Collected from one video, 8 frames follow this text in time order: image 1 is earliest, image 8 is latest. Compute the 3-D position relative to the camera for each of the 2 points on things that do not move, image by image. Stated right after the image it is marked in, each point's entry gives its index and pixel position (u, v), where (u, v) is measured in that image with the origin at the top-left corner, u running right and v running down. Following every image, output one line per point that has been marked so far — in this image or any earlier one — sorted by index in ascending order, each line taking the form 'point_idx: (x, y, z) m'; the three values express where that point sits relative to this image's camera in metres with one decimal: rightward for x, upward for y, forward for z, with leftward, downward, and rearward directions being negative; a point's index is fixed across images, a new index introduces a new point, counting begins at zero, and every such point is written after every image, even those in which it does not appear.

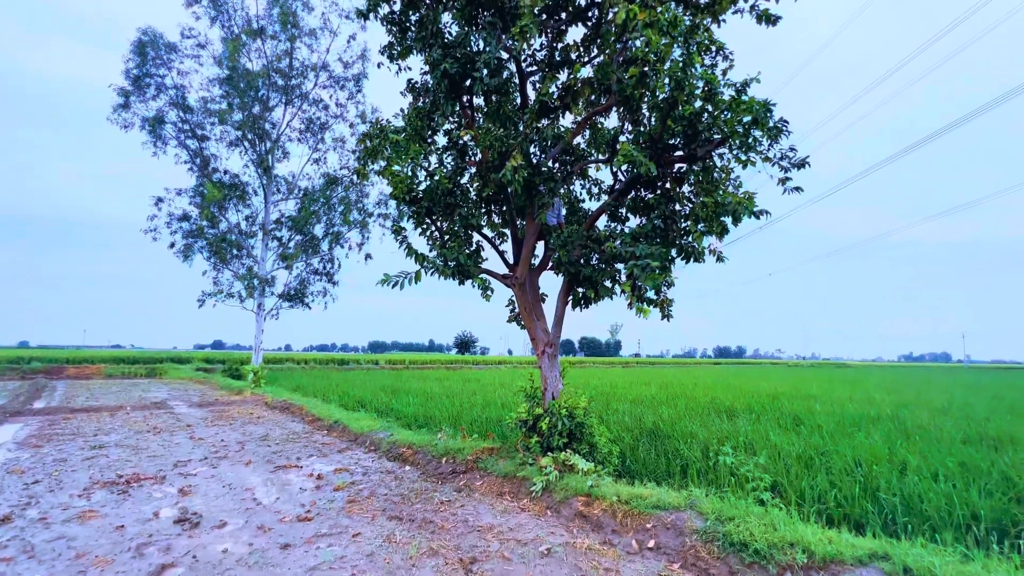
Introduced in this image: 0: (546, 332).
0: (+0.4, -0.5, +5.2) m
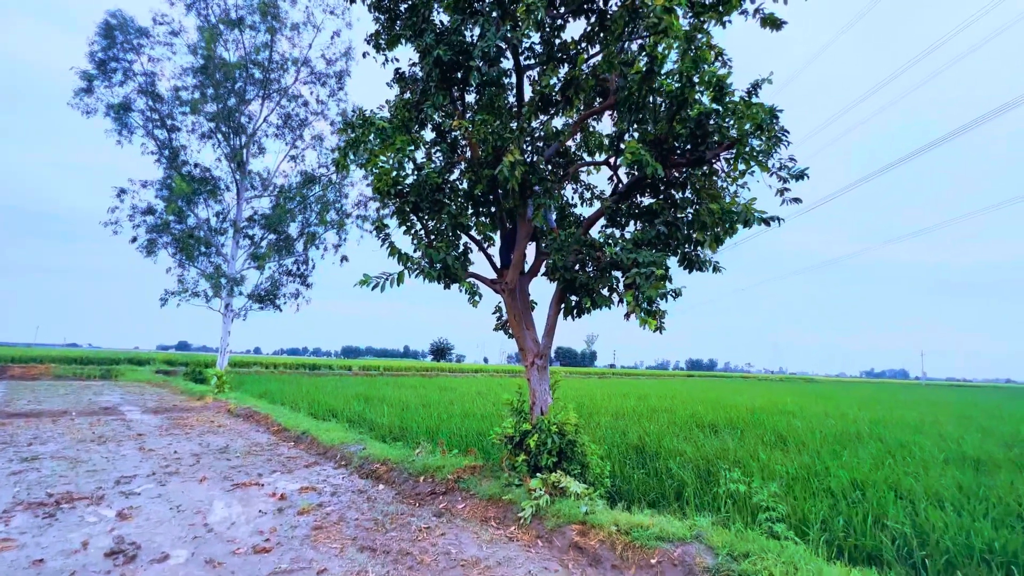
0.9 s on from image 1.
0: (+0.3, -0.6, +4.9) m
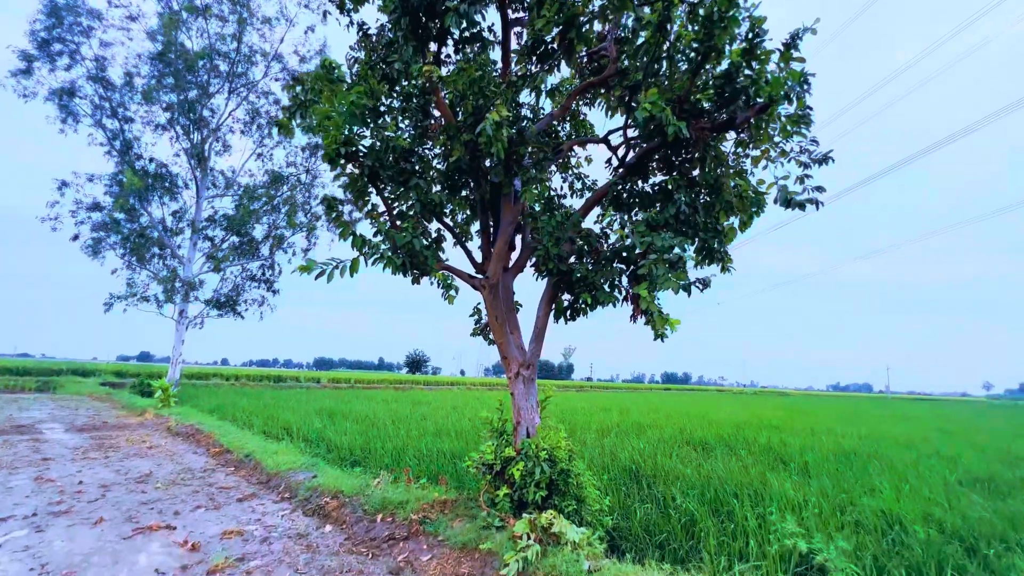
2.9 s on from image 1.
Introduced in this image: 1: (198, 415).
0: (+0.1, -0.6, +4.1) m
1: (-7.3, -3.0, +10.5) m
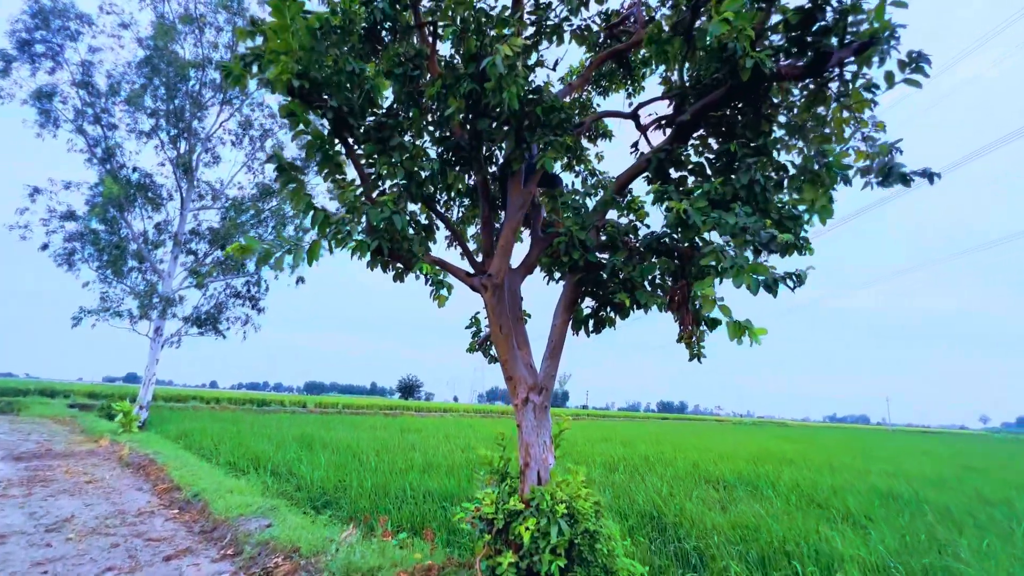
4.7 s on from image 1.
0: (+0.1, -0.6, +3.2) m
1: (-7.3, -3.2, +9.4) m
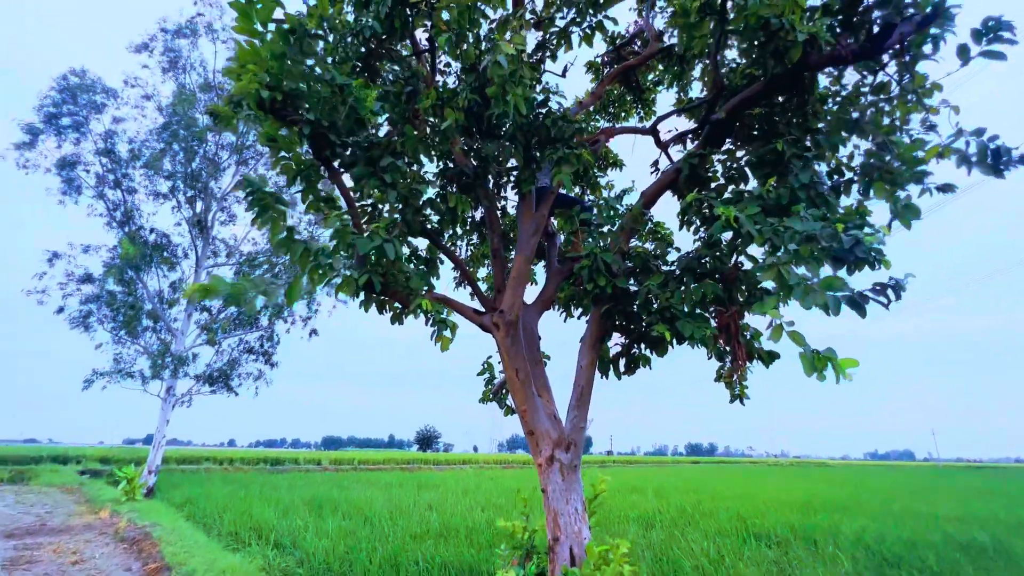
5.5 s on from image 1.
0: (+0.3, -0.8, +2.7) m
1: (-6.9, -4.4, +8.9) m
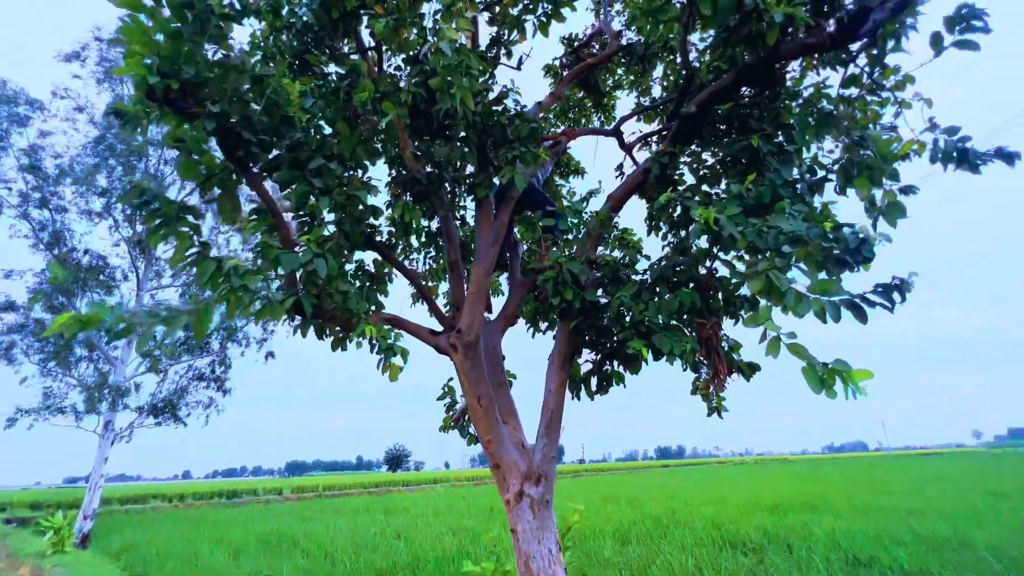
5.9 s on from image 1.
0: (+0.1, -0.9, +2.5) m
1: (-7.4, -4.9, +8.0) m
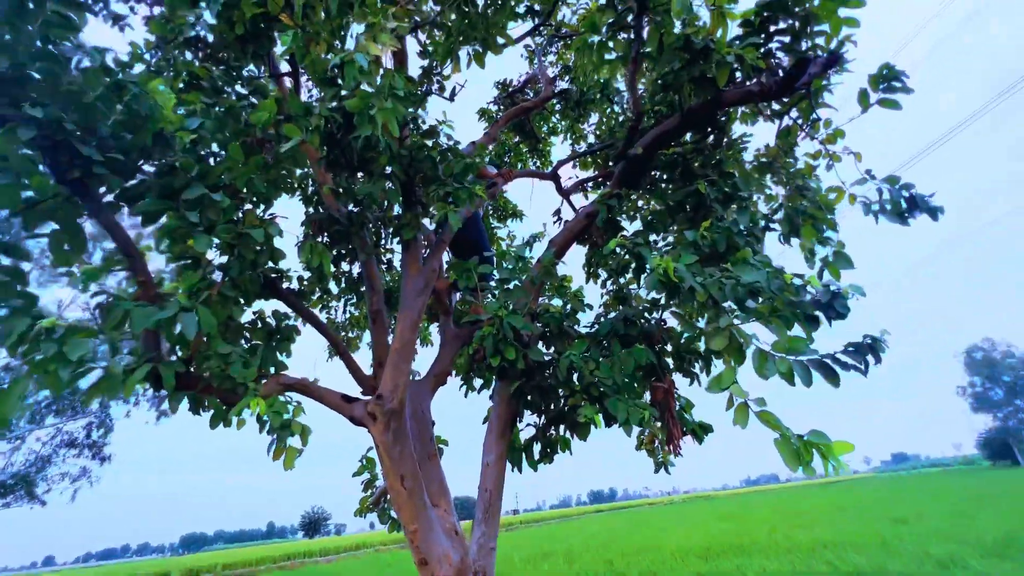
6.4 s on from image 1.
0: (-0.3, -1.1, +2.1) m
1: (-8.4, -5.6, +6.0) m
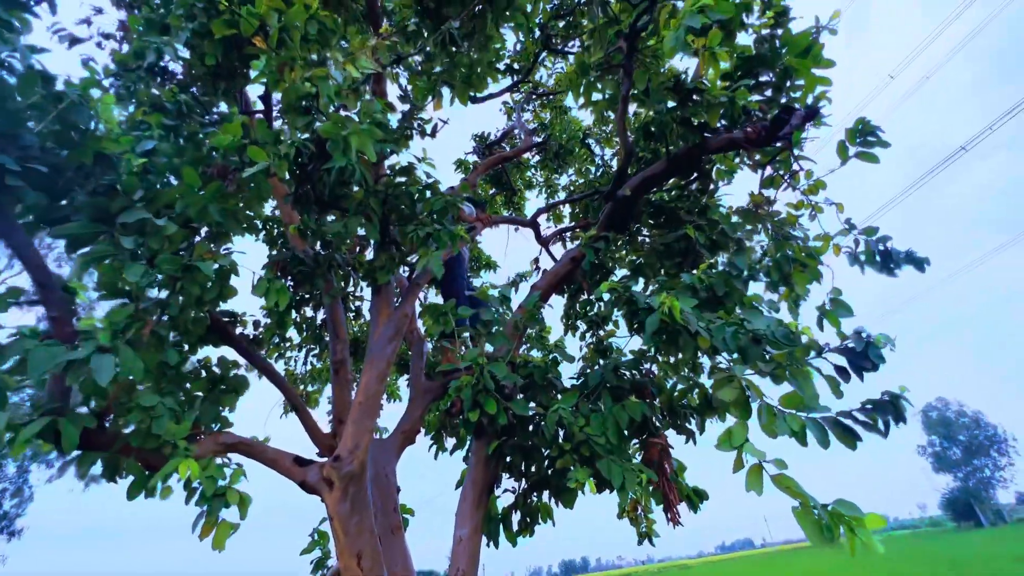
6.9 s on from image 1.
0: (-0.4, -1.3, +1.7) m
1: (-8.8, -6.1, +4.6) m
